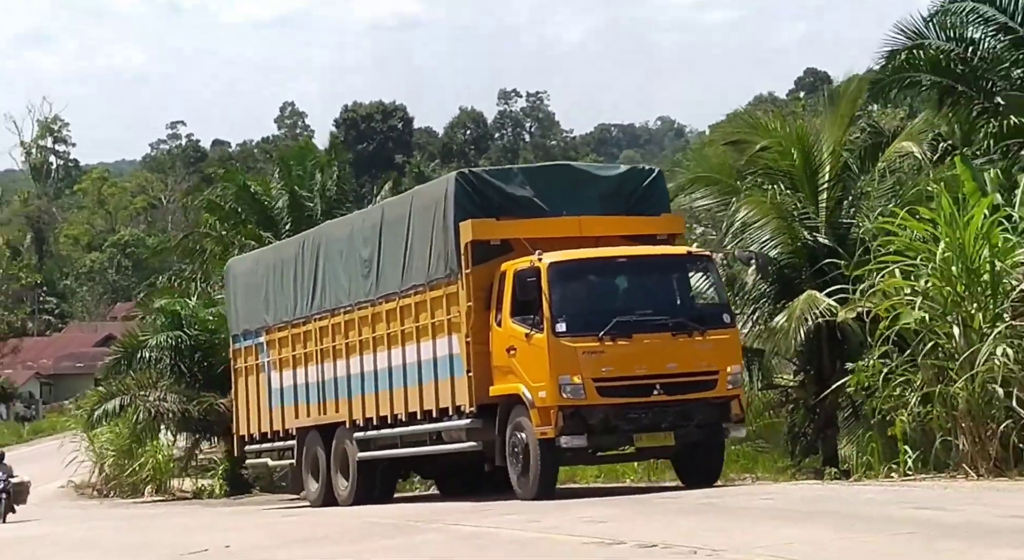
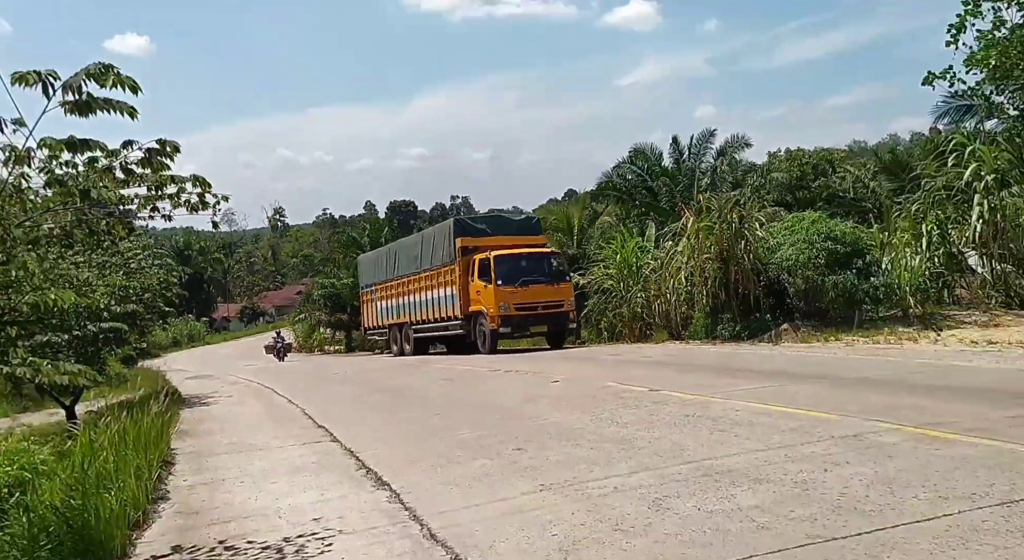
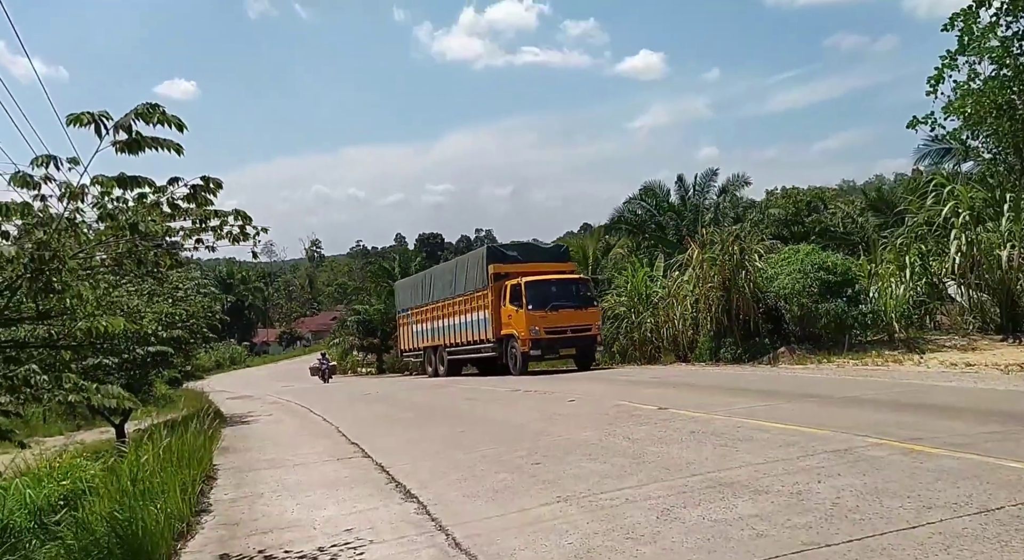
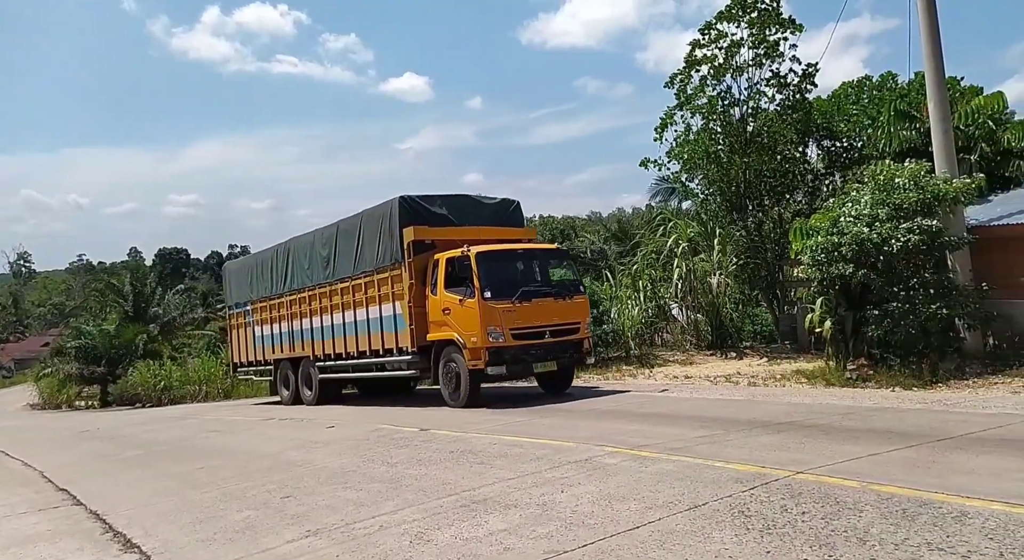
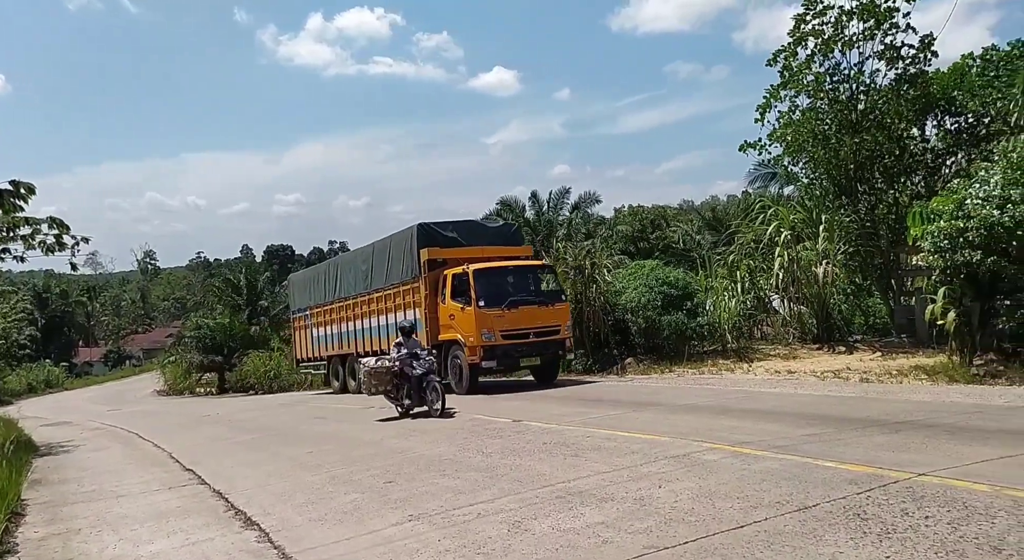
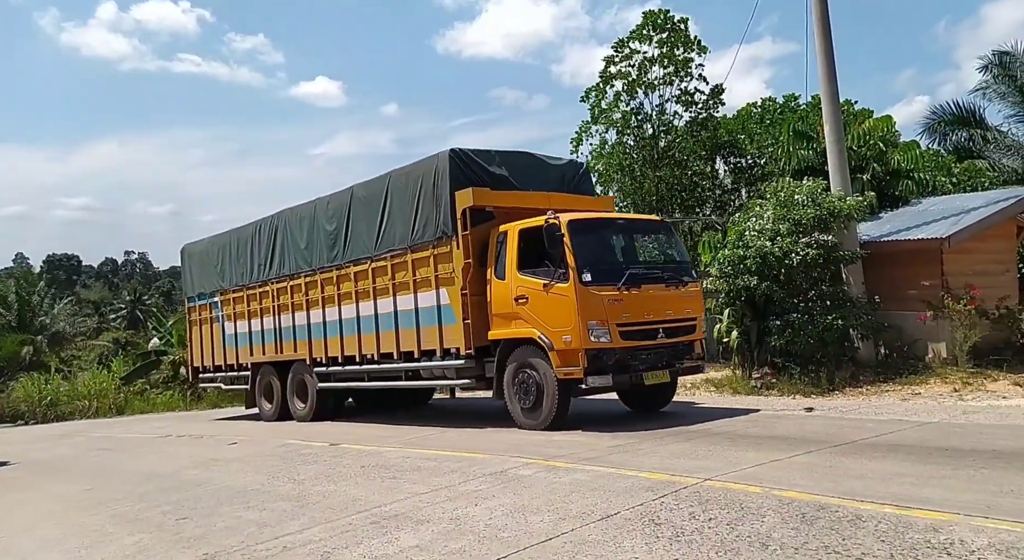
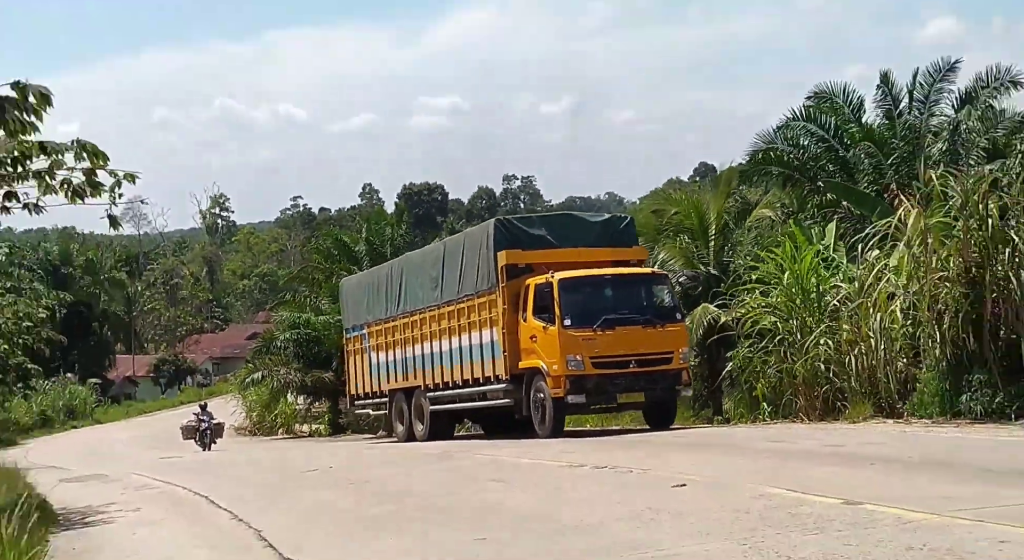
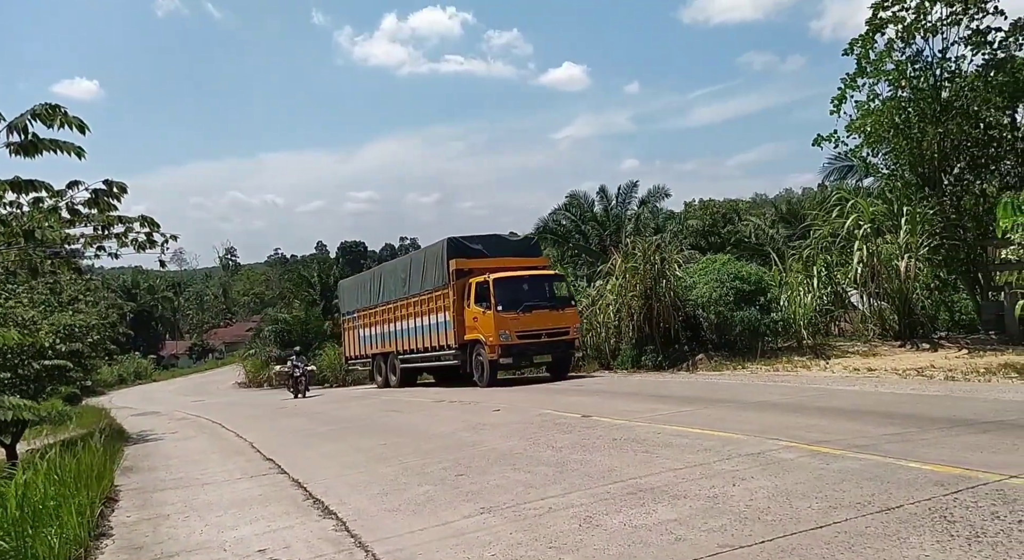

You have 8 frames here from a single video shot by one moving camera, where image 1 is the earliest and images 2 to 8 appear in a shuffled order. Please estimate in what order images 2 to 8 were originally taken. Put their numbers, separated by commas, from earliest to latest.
7, 2, 3, 8, 5, 4, 6
